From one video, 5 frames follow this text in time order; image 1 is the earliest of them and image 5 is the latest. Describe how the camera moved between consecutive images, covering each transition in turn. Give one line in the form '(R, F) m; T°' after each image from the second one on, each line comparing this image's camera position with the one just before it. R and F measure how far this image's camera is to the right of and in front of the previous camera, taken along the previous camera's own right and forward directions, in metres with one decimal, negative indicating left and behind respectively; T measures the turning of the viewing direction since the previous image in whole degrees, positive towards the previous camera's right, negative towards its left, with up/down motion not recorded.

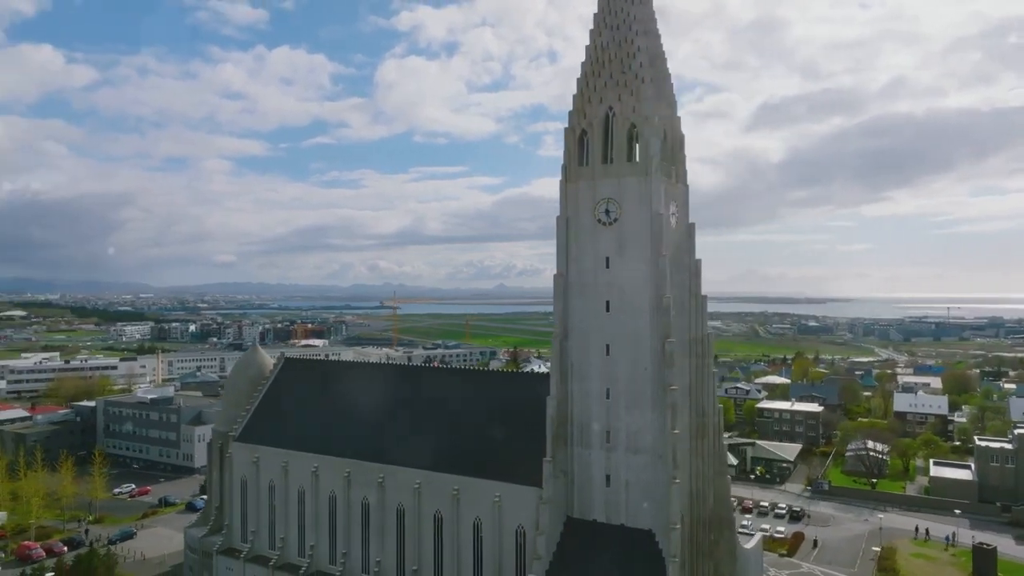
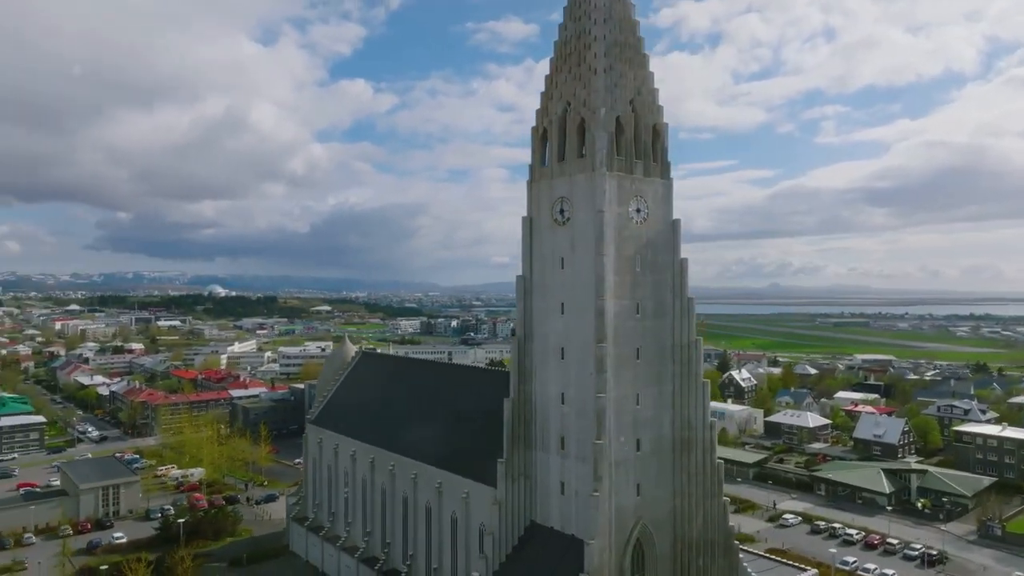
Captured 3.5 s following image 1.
(+9.7, +1.6) m; -21°
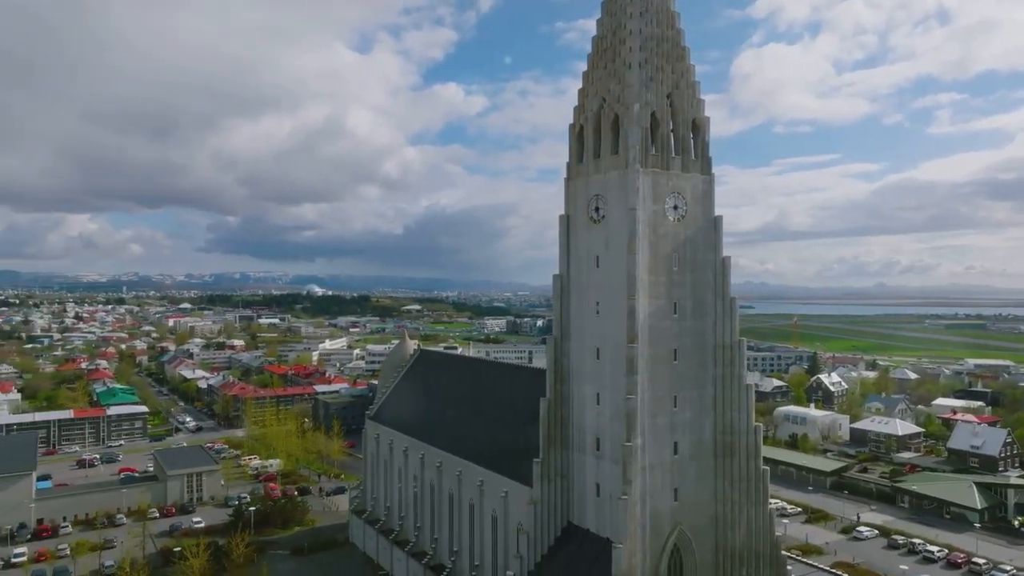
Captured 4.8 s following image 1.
(+1.7, +0.2) m; -7°
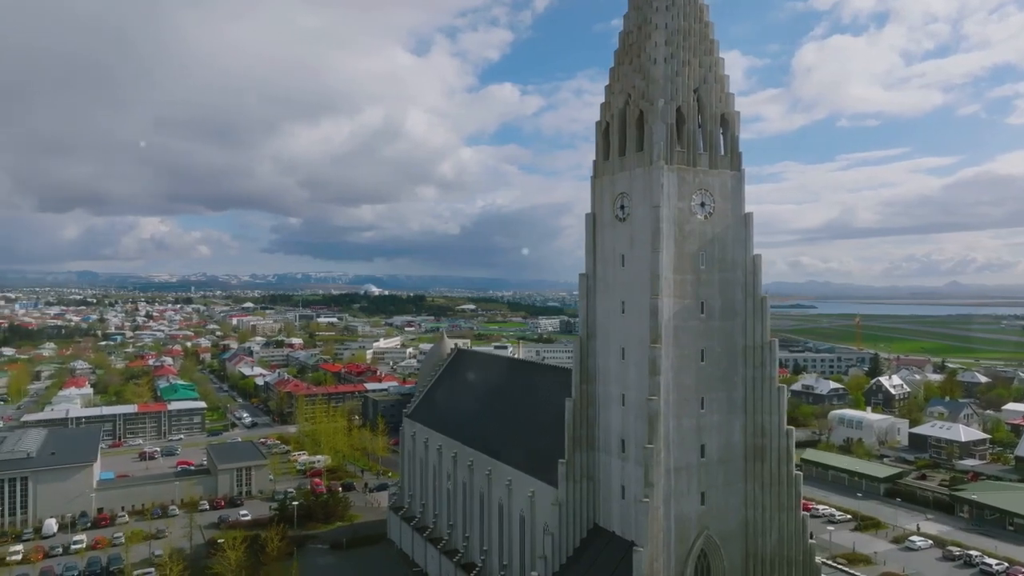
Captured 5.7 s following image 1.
(+1.0, +0.1) m; -4°
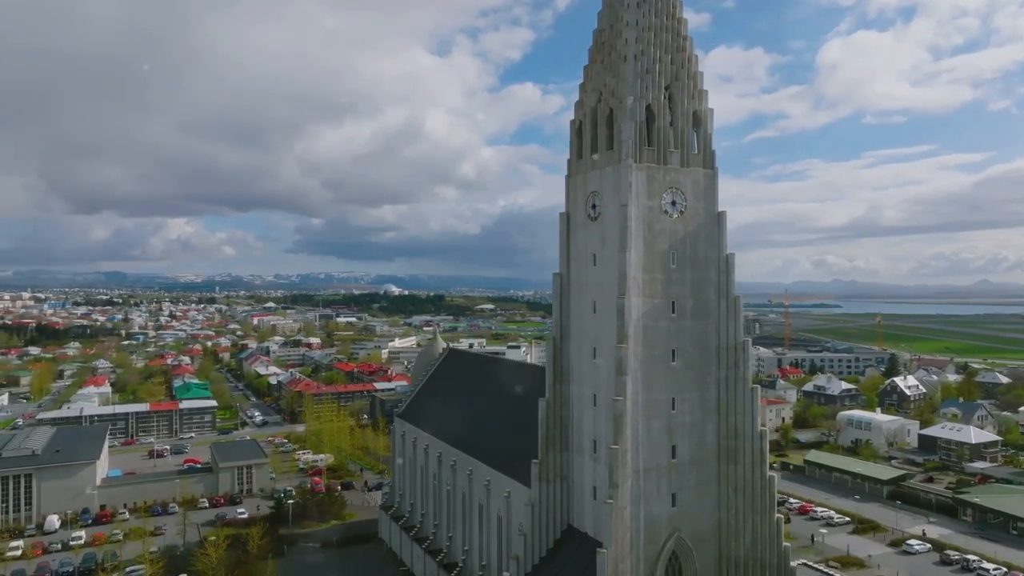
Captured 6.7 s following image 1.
(+1.5, +0.1) m; -2°
